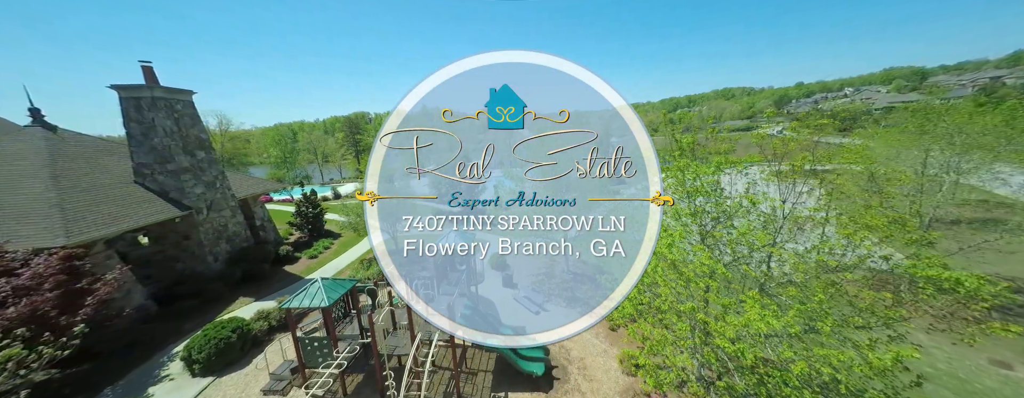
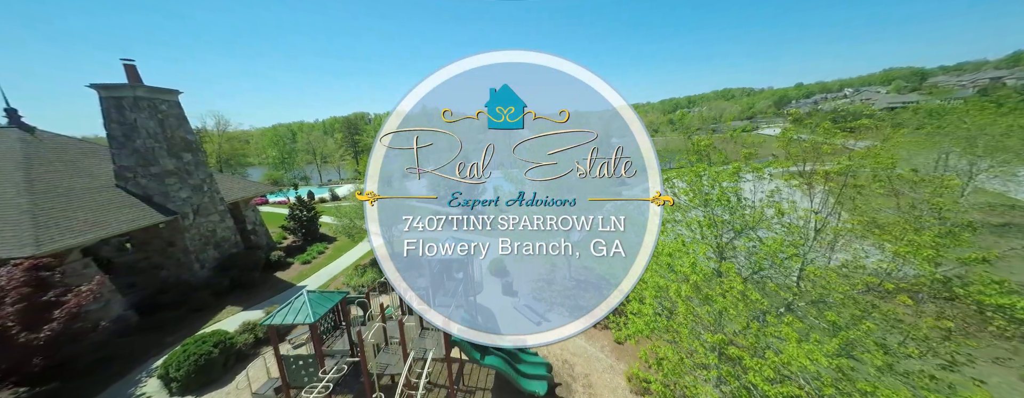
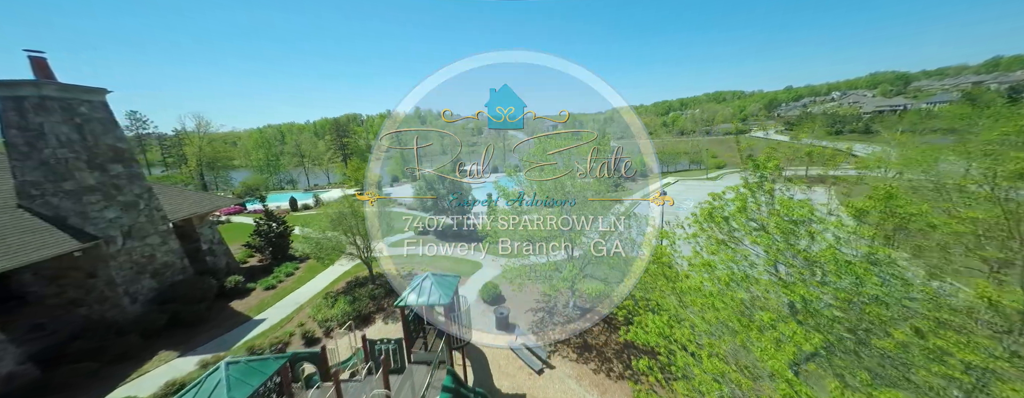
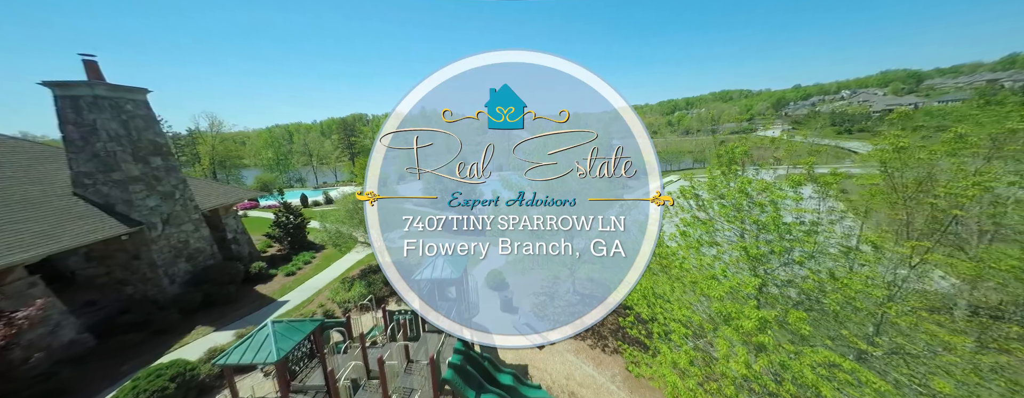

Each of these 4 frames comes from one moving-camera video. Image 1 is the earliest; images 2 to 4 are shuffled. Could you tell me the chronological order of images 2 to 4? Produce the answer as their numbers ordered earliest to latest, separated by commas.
2, 4, 3
